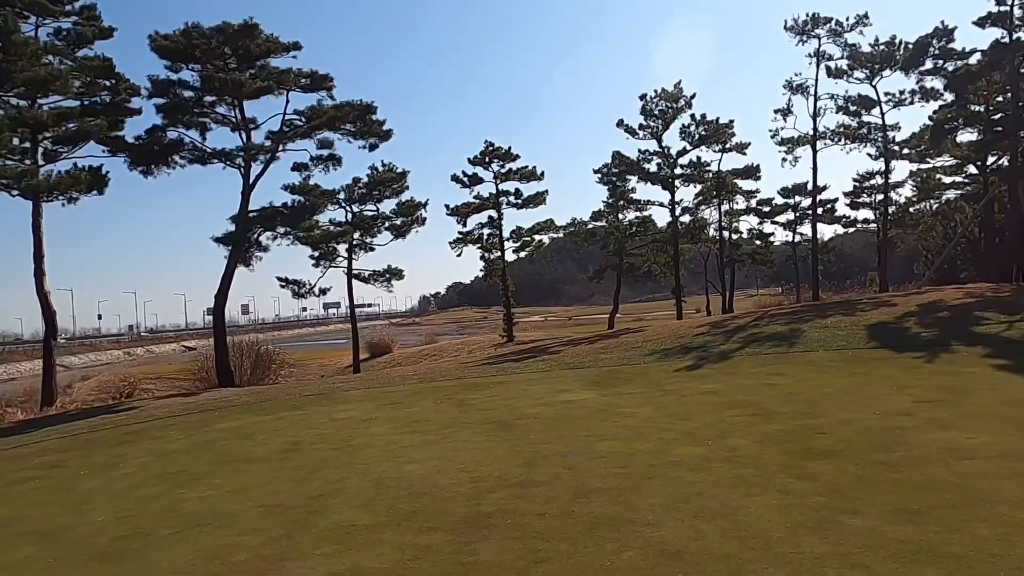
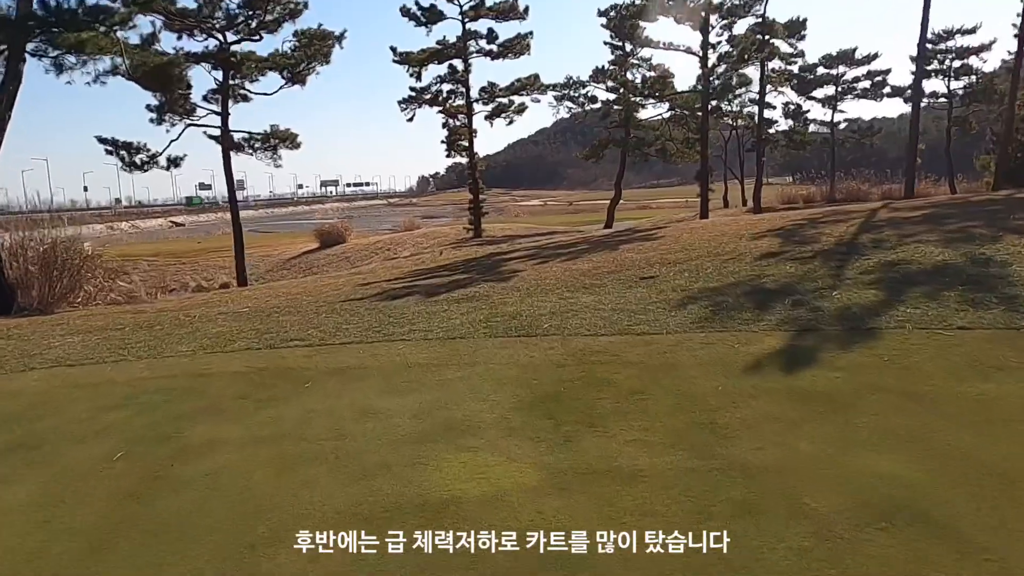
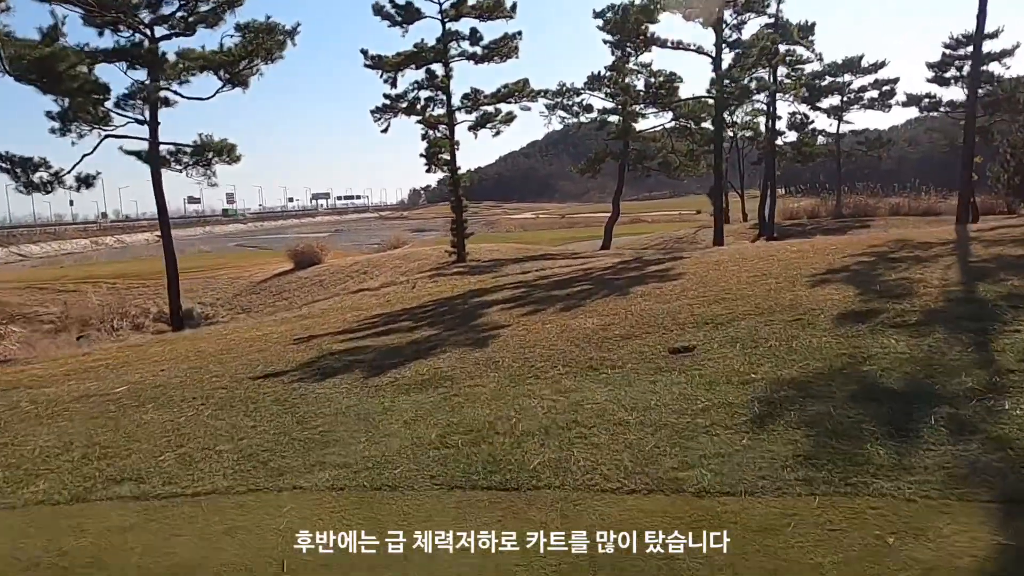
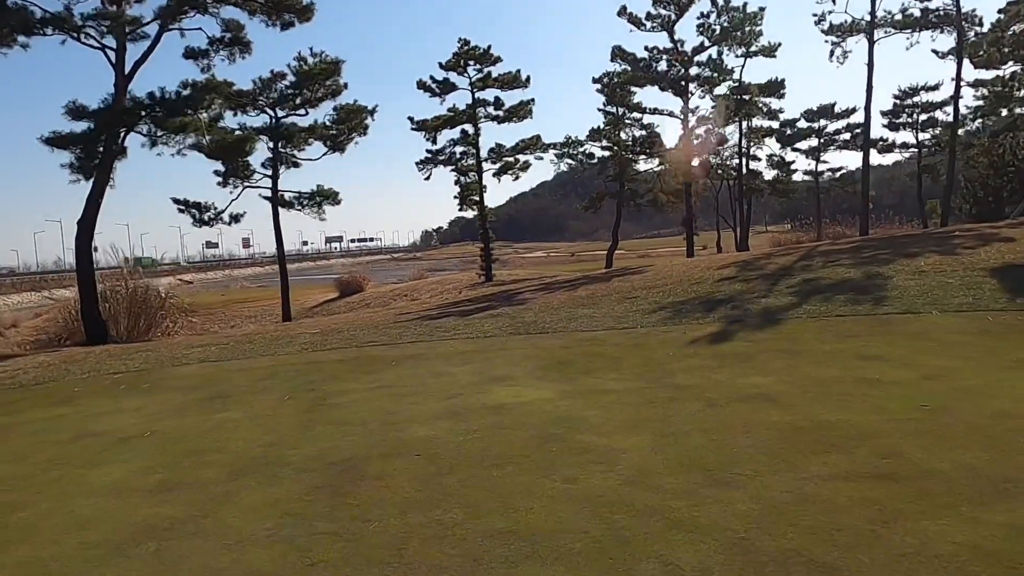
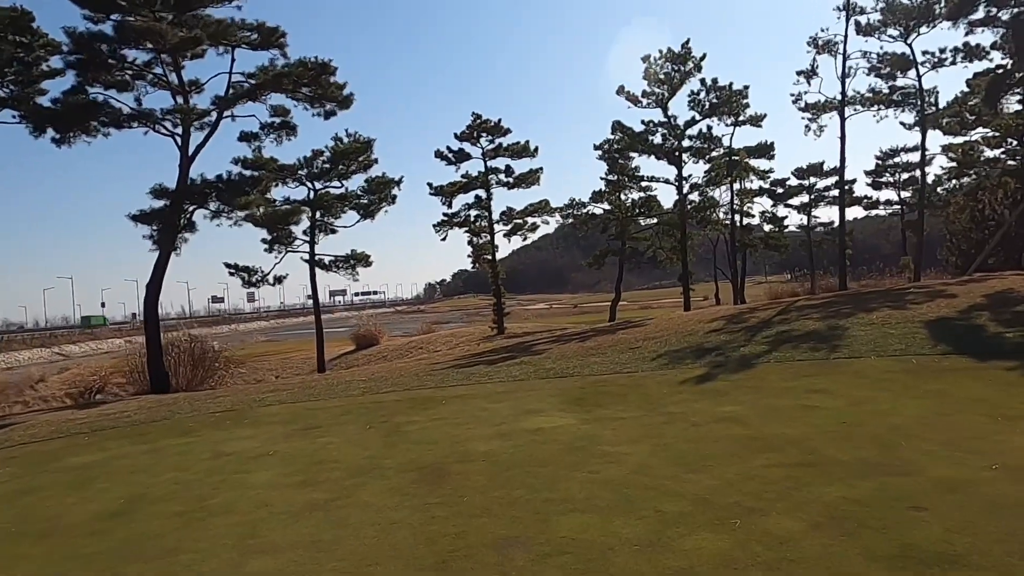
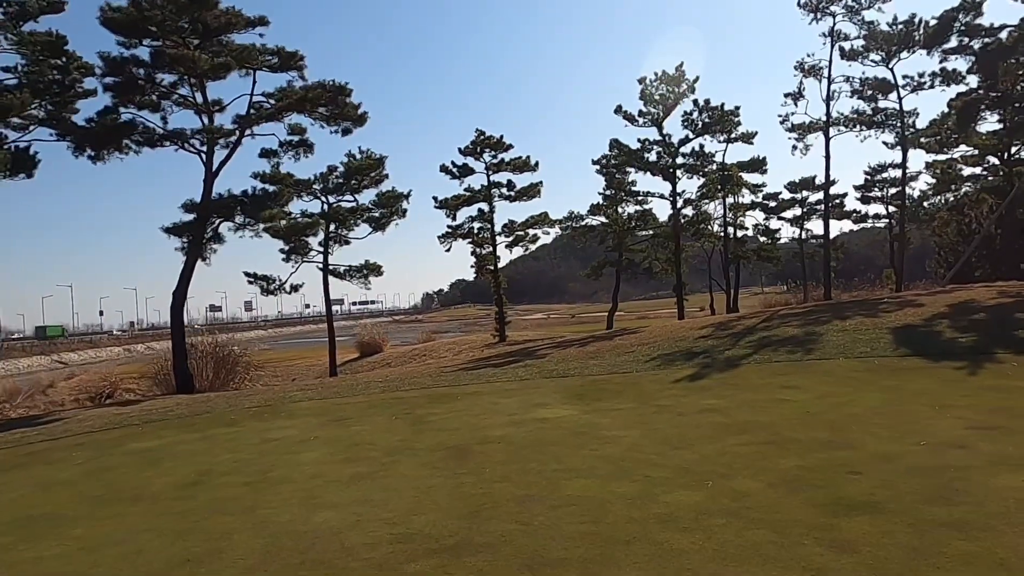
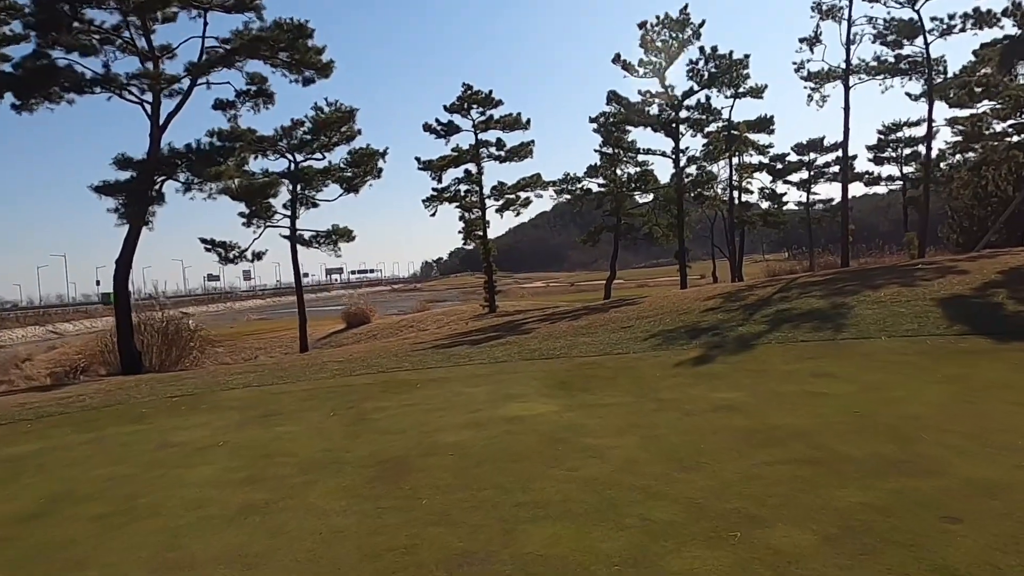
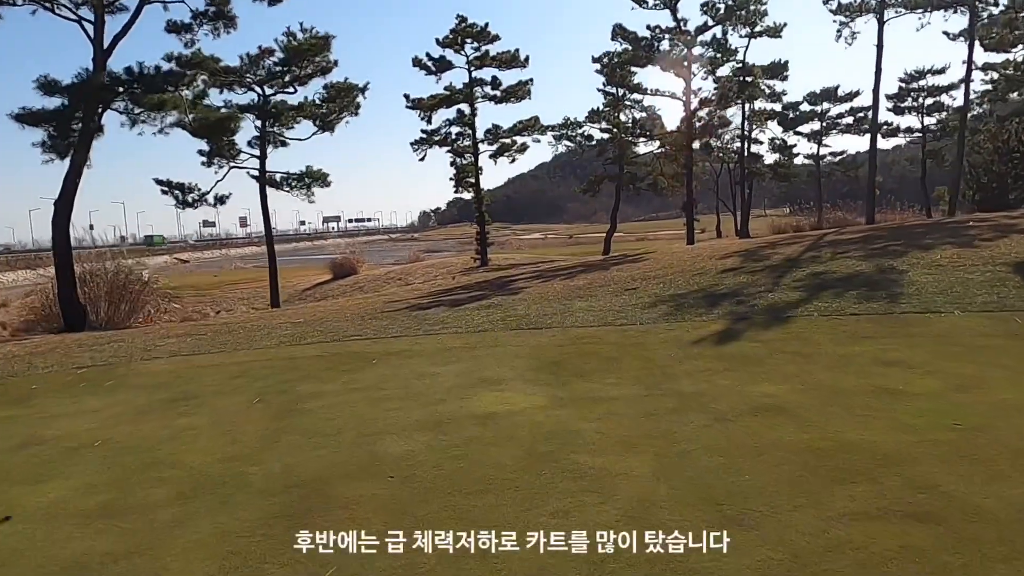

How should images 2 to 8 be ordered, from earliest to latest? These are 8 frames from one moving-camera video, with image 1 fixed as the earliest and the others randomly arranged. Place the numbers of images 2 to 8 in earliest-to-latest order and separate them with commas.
6, 5, 7, 4, 8, 2, 3
